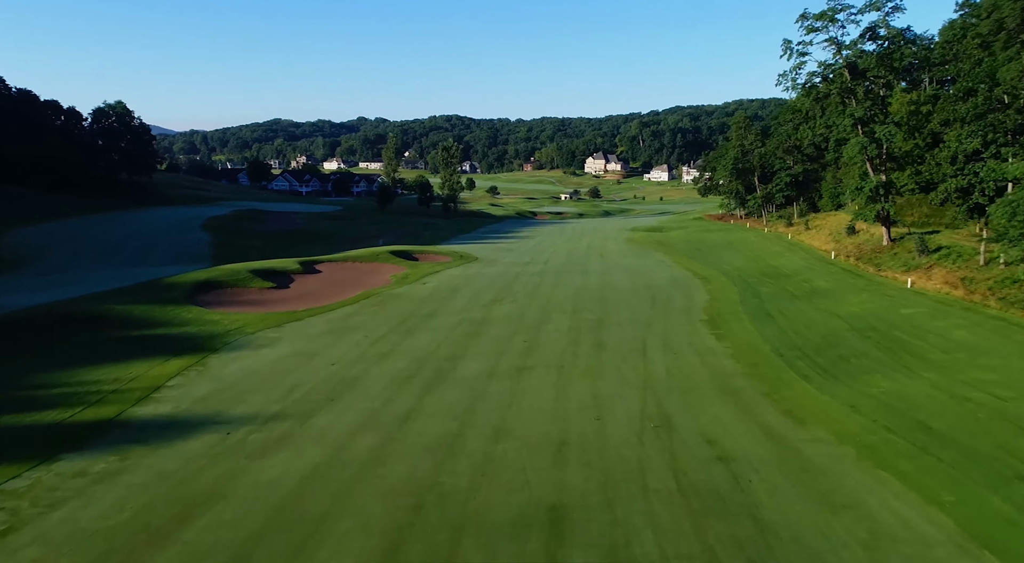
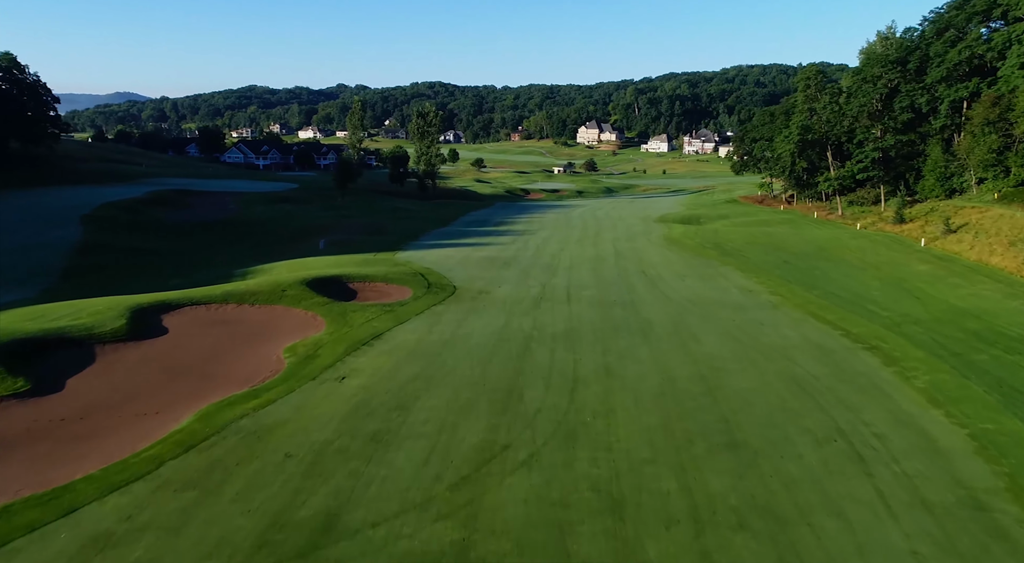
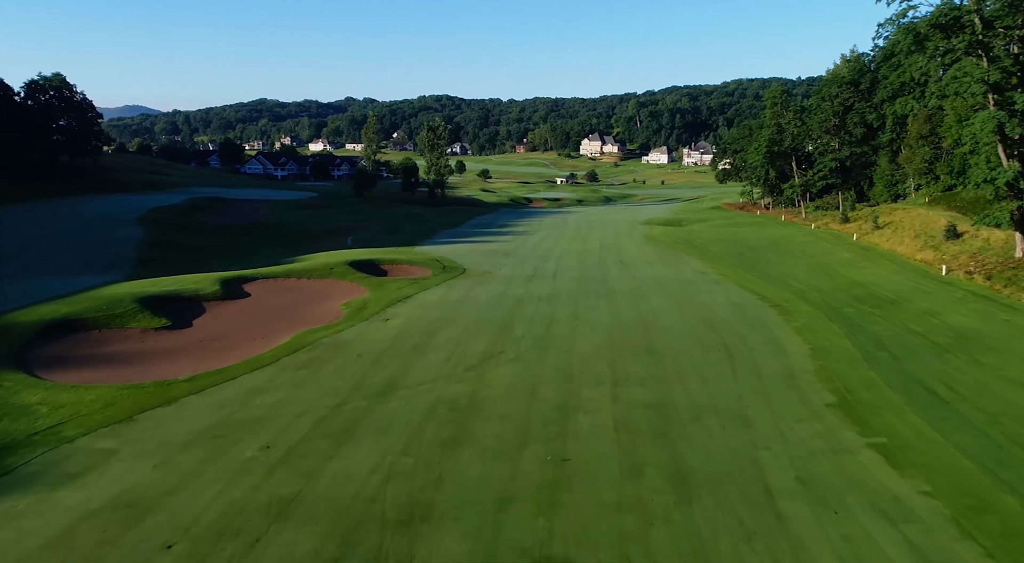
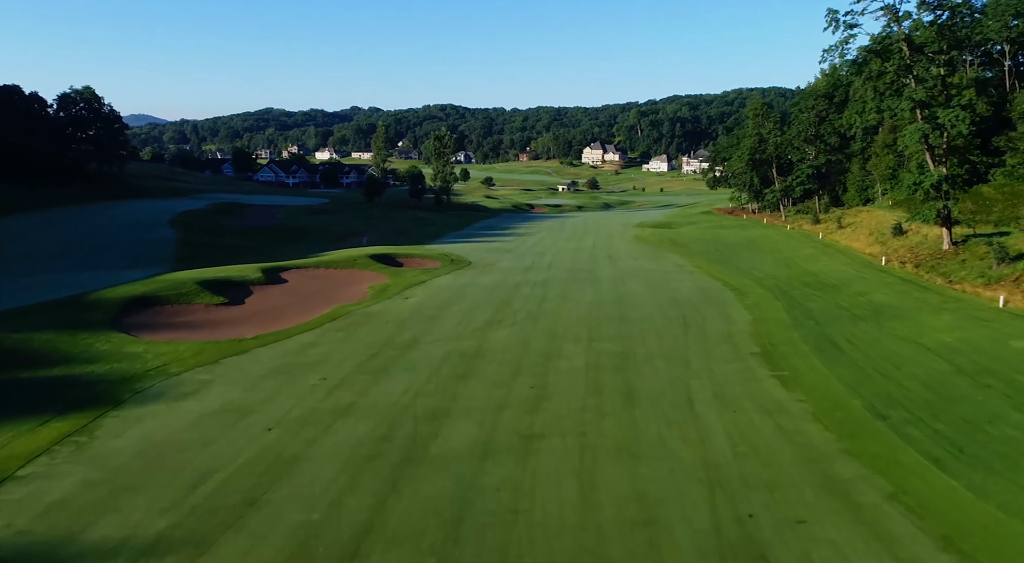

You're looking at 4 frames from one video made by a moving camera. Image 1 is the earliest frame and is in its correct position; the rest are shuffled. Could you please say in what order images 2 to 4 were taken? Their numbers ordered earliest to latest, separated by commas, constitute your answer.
4, 3, 2
